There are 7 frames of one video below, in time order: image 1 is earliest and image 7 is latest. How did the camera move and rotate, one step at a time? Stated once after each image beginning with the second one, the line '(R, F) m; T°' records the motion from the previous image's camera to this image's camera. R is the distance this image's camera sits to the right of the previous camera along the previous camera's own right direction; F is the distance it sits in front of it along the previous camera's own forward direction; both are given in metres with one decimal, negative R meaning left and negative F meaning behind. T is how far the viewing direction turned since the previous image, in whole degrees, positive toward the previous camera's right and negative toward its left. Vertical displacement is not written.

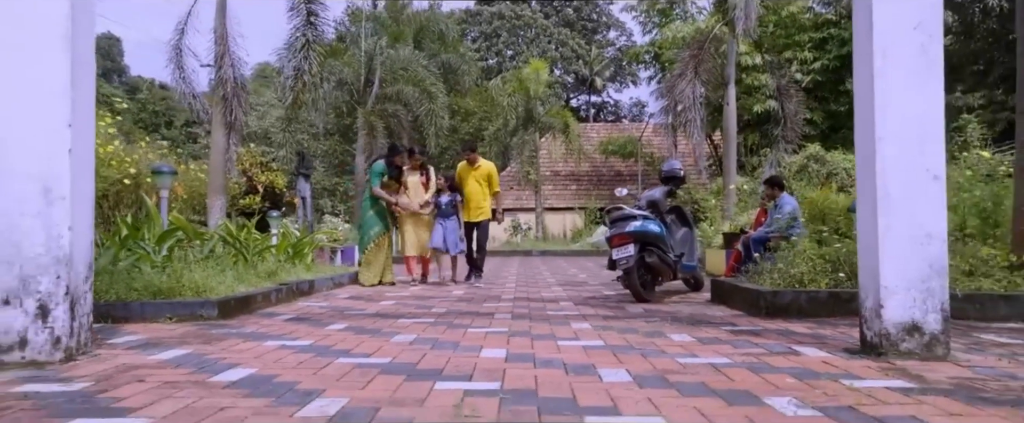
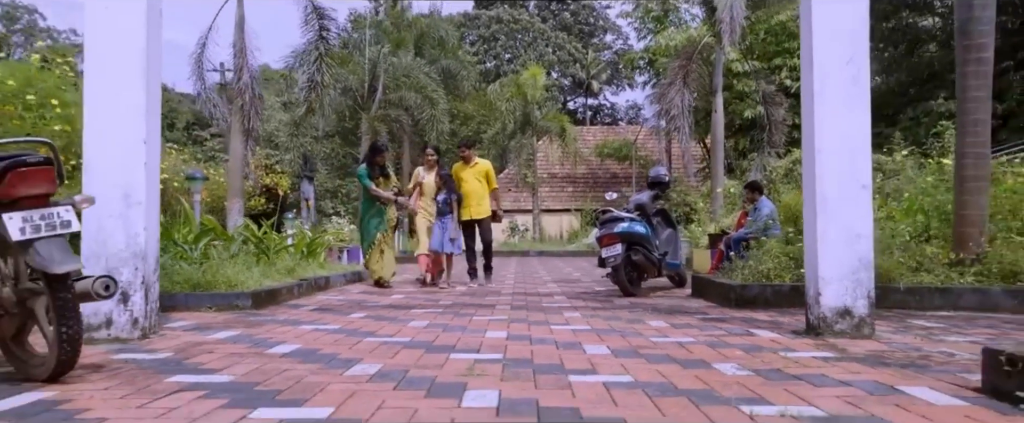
(0.0, -0.6) m; 0°
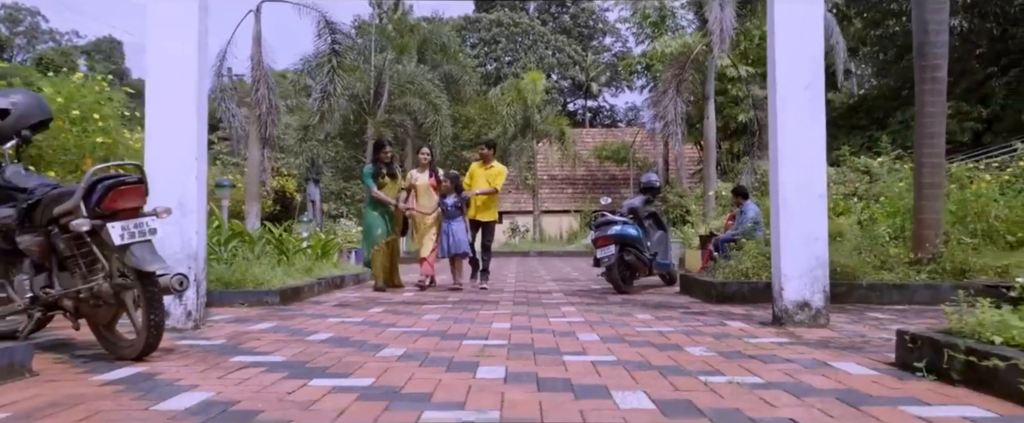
(0.0, -0.5) m; 0°
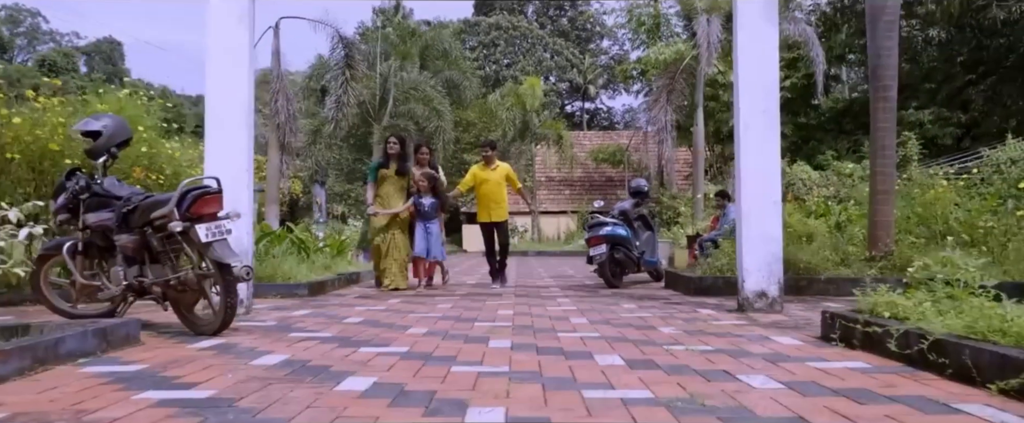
(0.0, -0.7) m; 0°
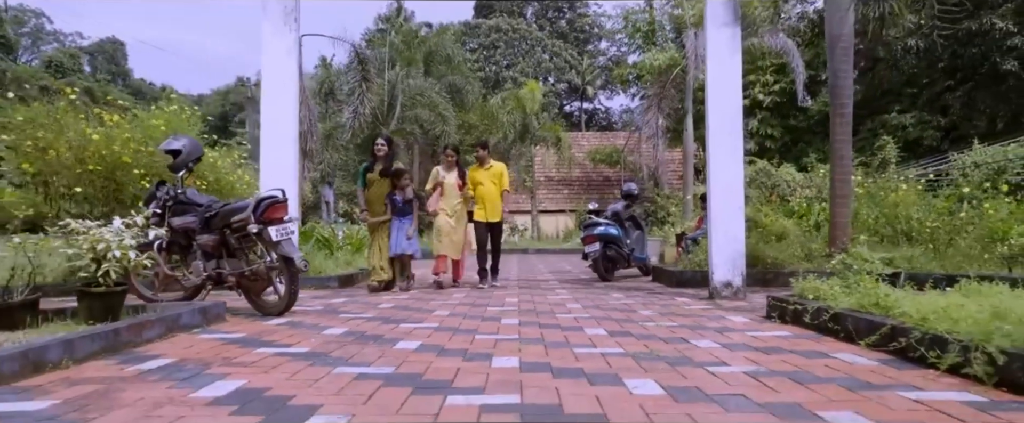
(-0.1, -0.9) m; 0°
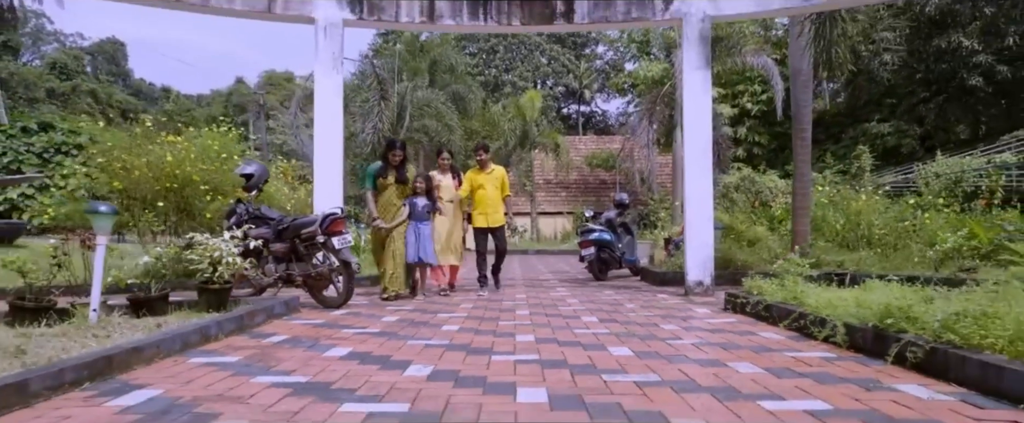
(-0.1, -1.2) m; 0°
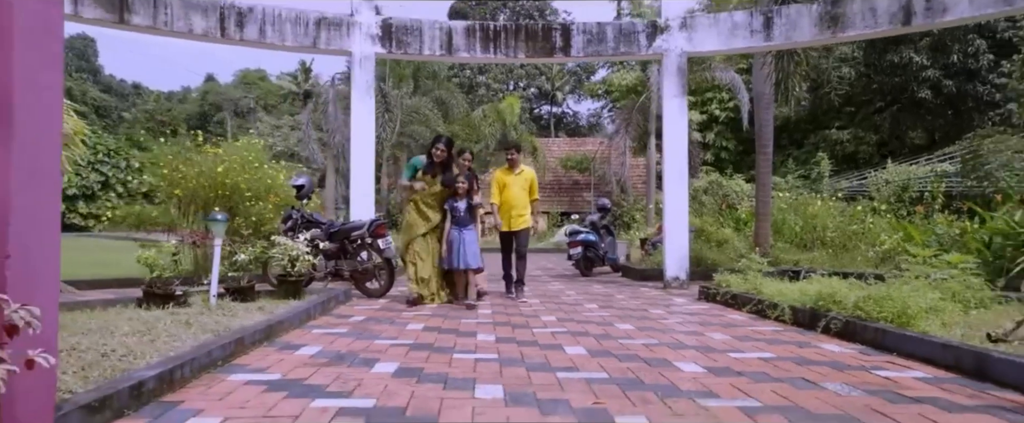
(-0.5, -1.2) m; +3°
